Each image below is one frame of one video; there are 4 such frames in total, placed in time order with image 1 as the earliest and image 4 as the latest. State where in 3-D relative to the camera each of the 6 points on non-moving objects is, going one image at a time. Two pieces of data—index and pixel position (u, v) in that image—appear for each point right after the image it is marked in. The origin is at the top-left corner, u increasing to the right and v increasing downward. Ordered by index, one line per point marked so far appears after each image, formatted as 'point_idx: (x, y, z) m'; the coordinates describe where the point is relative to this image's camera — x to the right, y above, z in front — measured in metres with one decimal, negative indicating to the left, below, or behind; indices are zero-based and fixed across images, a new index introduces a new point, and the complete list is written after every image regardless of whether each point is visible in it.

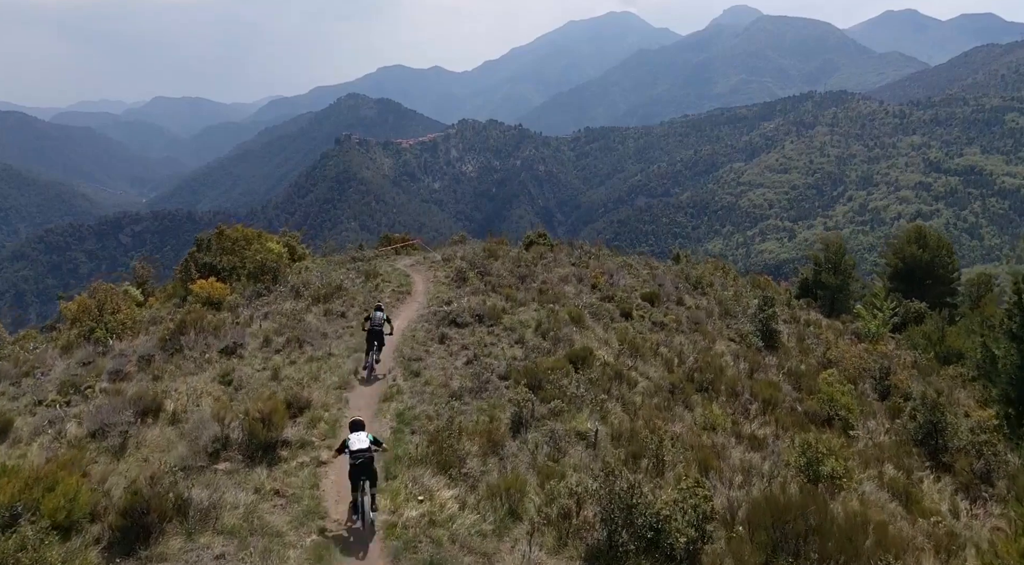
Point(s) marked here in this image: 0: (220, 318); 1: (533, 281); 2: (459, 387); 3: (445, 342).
0: (-6.1, -0.8, +15.2) m
1: (+0.5, 0.0, +18.8) m
2: (-0.8, -1.6, +11.2) m
3: (-1.3, -1.1, +13.7) m
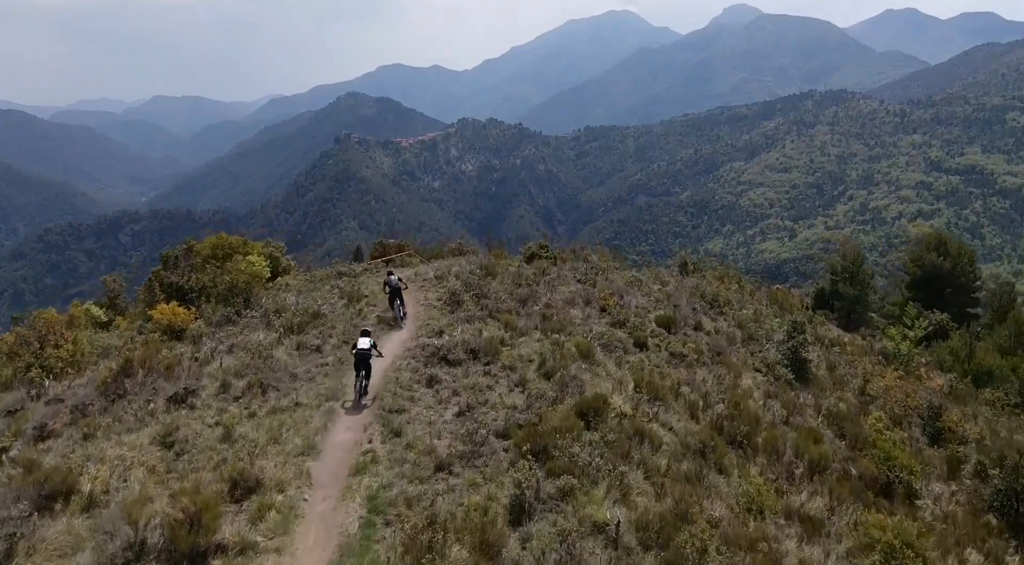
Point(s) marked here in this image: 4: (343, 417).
0: (-6.1, -1.3, +13.3) m
1: (+0.5, -0.5, +16.9) m
2: (-0.8, -2.2, +9.2) m
3: (-1.3, -1.7, +11.7) m
4: (-2.4, -1.9, +10.5) m
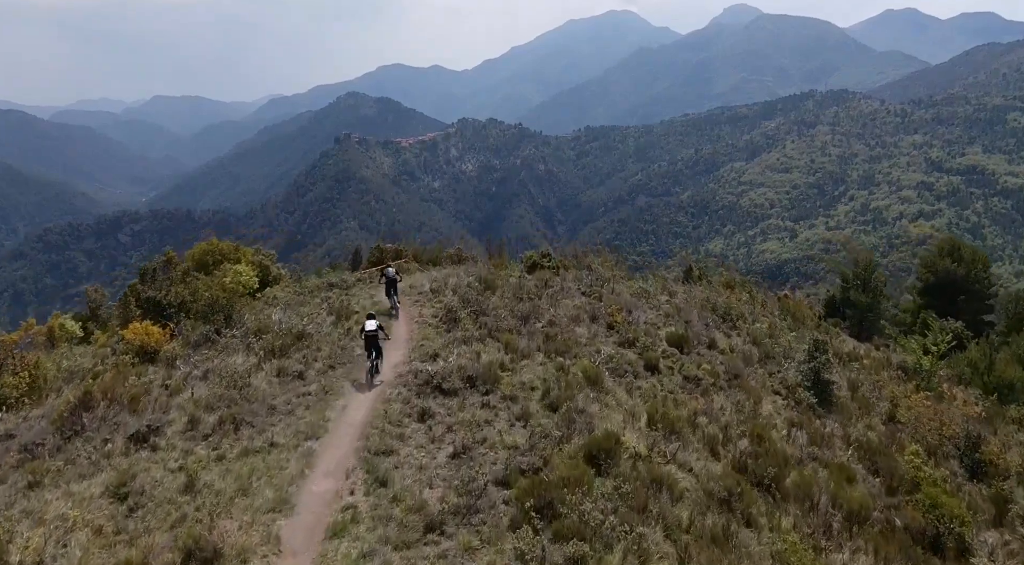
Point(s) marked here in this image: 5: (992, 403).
0: (-6.1, -1.6, +12.1) m
1: (+0.5, -0.8, +15.7) m
2: (-0.8, -2.5, +8.1) m
3: (-1.3, -2.0, +10.6) m
4: (-2.4, -2.3, +9.3) m
5: (+12.6, -3.2, +19.1) m
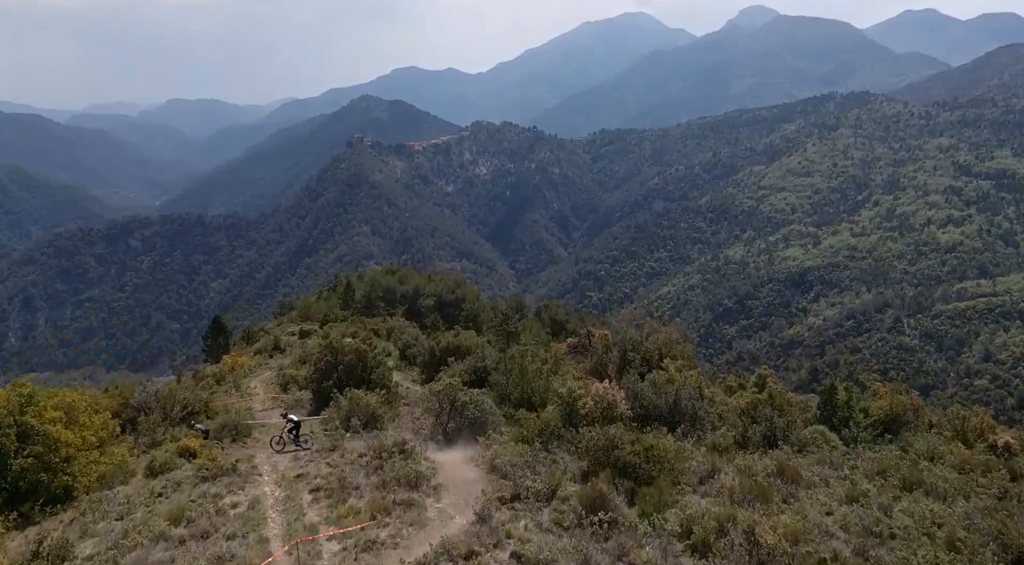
0: (-5.6, -6.0, -3.8) m
1: (+1.1, -5.2, -0.3) m
2: (-0.4, -6.9, -7.9) m
3: (-0.8, -6.4, -5.4) m
4: (-2.0, -6.6, -6.6) m
5: (+13.2, -7.6, +2.8) m
